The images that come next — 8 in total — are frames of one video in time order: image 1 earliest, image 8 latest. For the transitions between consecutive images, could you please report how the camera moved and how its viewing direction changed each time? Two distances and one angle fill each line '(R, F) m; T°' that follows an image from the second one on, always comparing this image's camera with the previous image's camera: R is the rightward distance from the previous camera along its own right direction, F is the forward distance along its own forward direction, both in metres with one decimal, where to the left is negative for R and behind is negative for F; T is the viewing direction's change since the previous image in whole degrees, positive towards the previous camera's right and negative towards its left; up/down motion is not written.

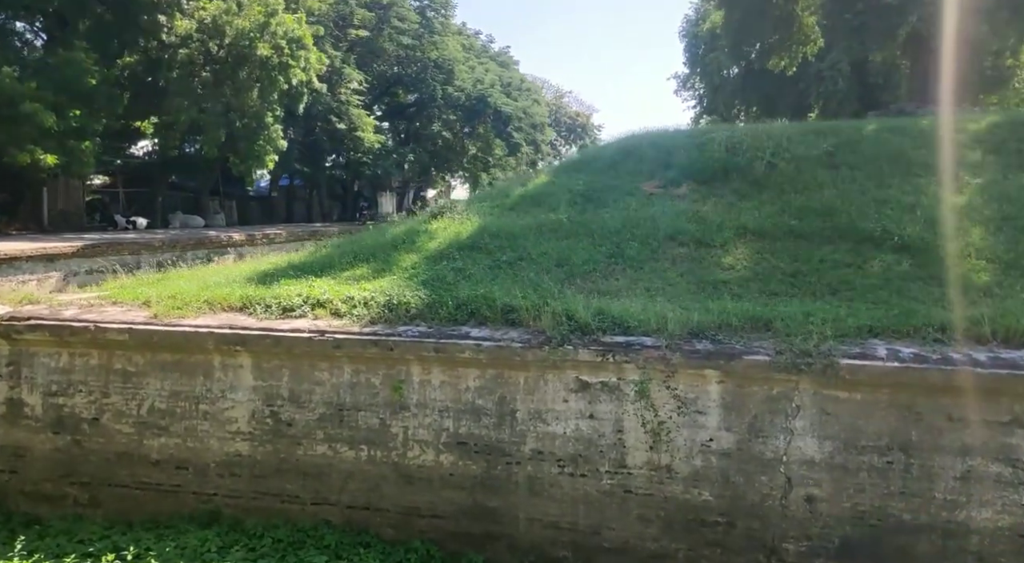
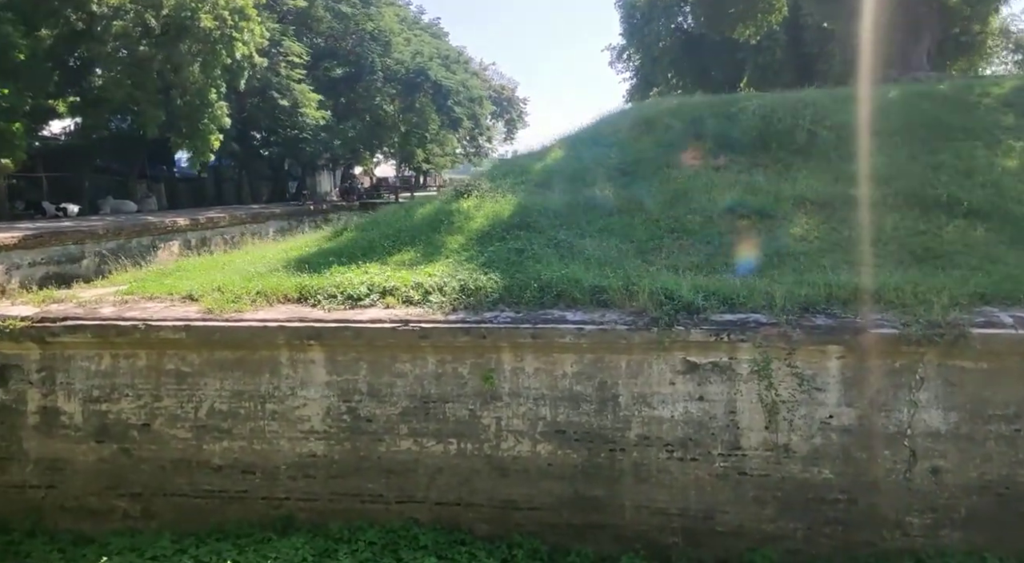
(-0.8, +0.2) m; +5°
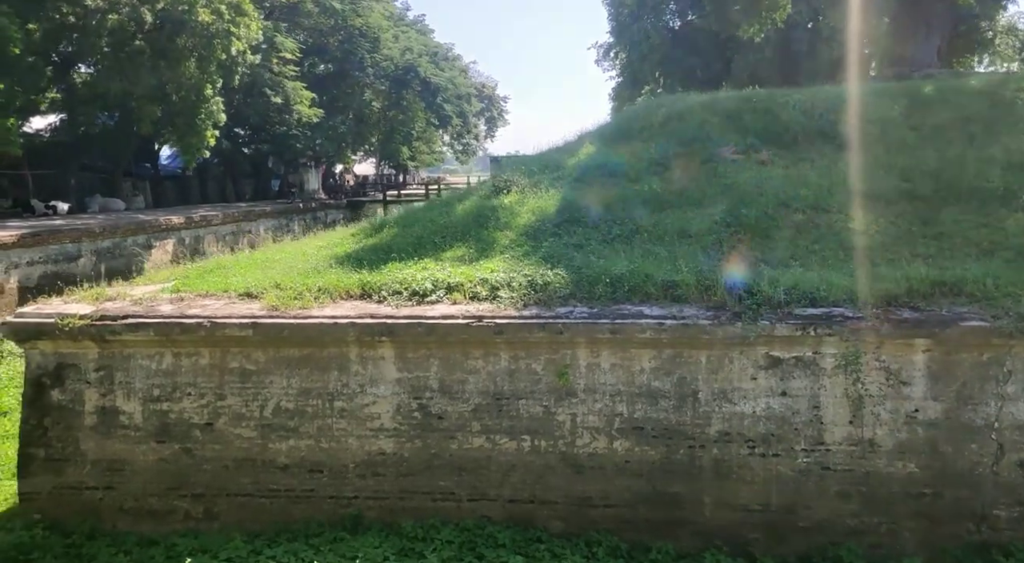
(-0.5, +0.1) m; +1°
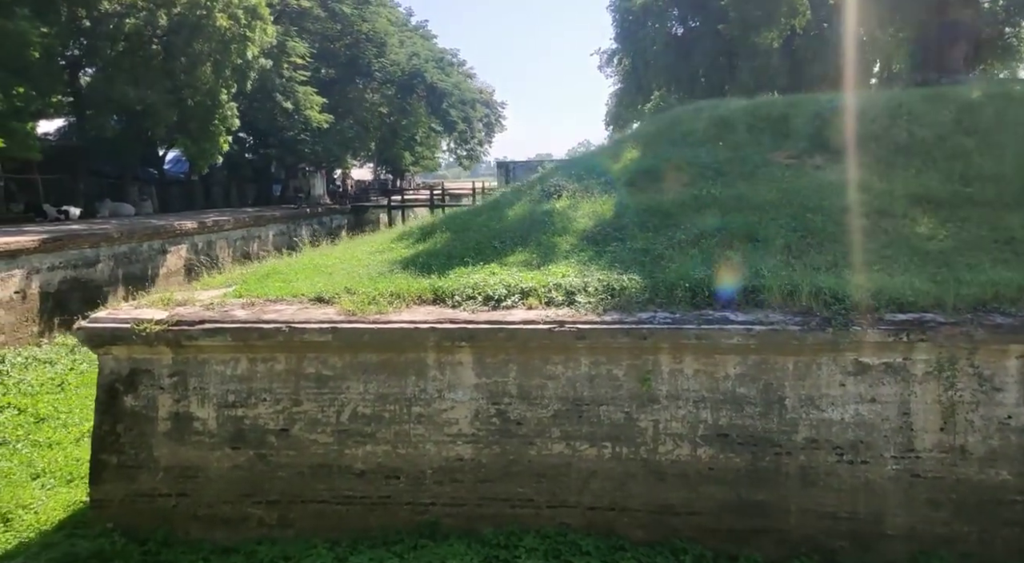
(-0.4, 0.0) m; 0°
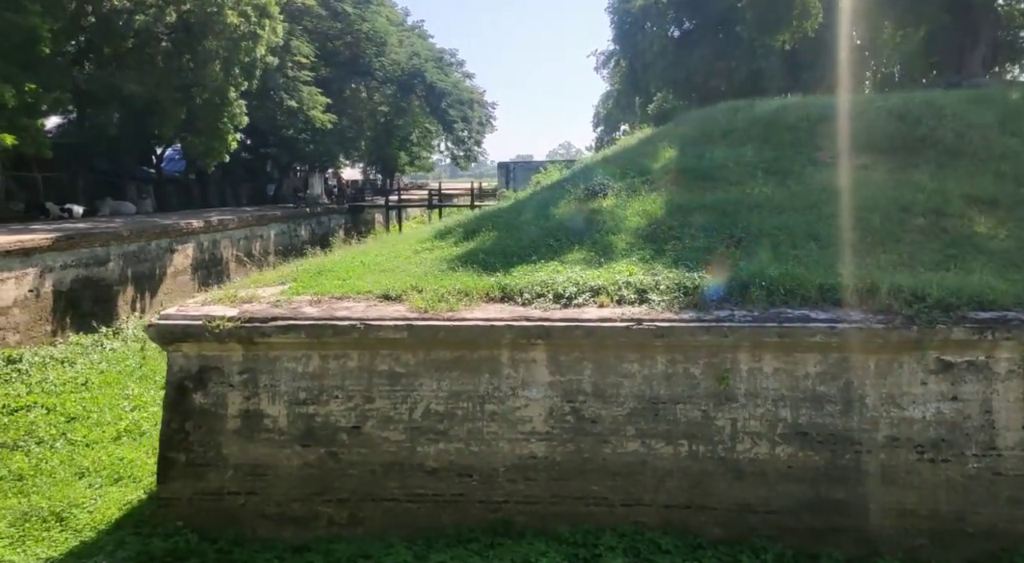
(-0.4, 0.0) m; 0°
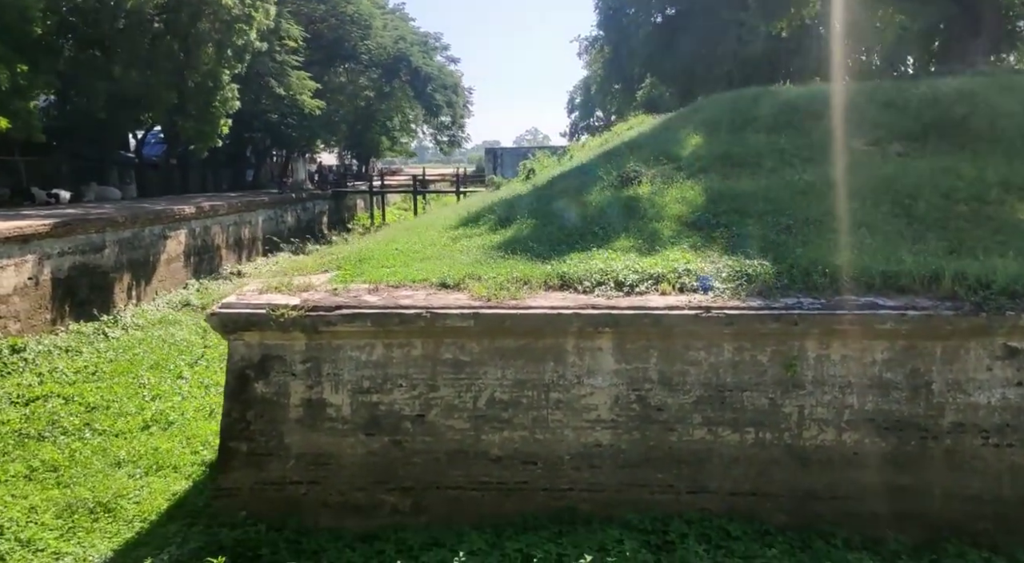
(-0.5, 0.0) m; +1°
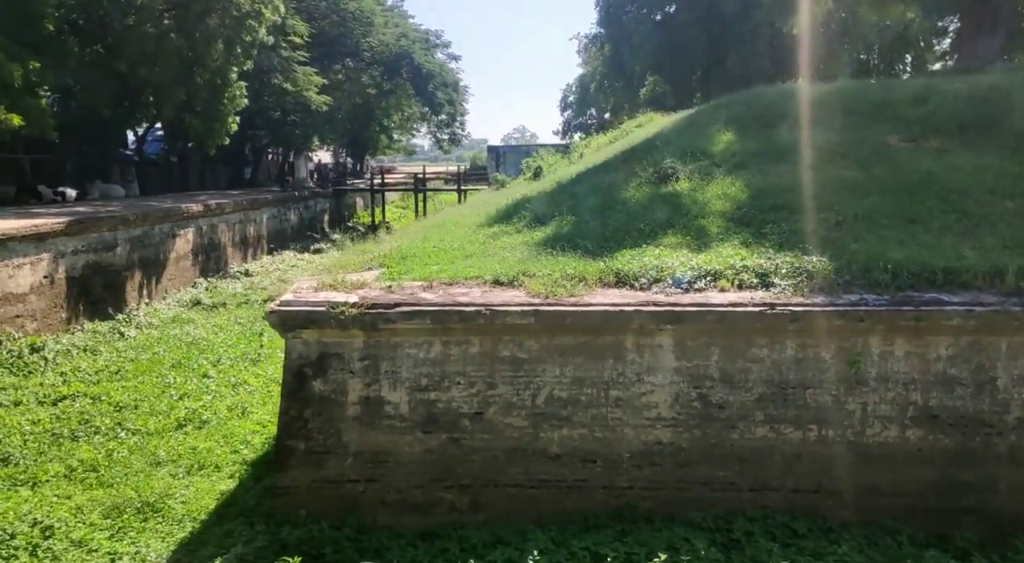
(-0.3, 0.0) m; 0°
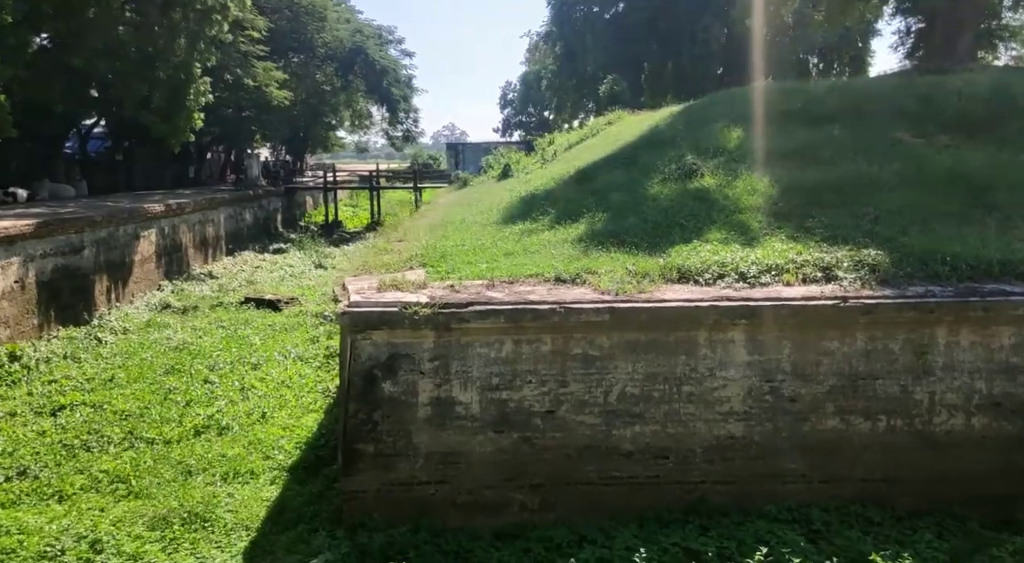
(-0.6, 0.0) m; +3°
